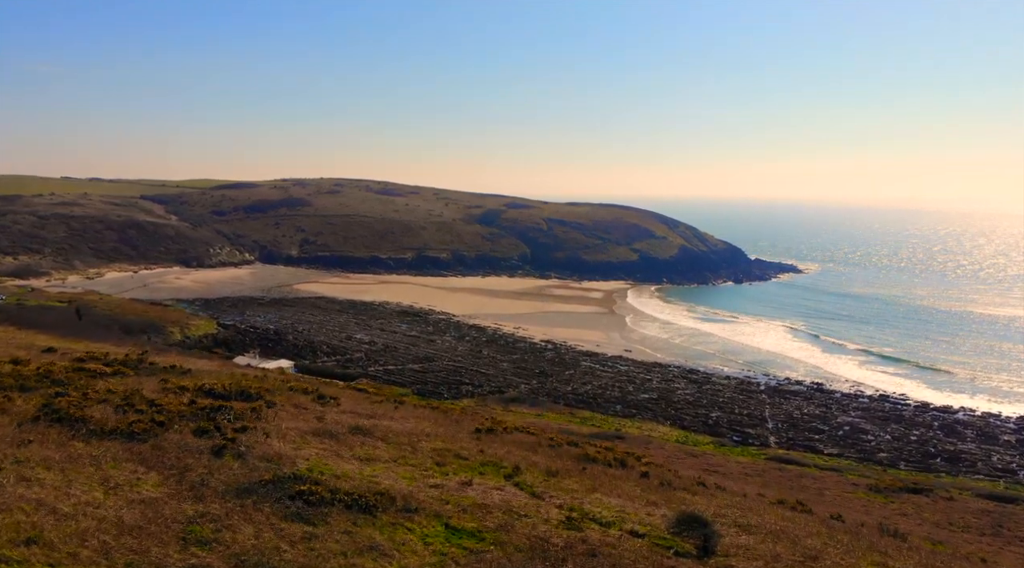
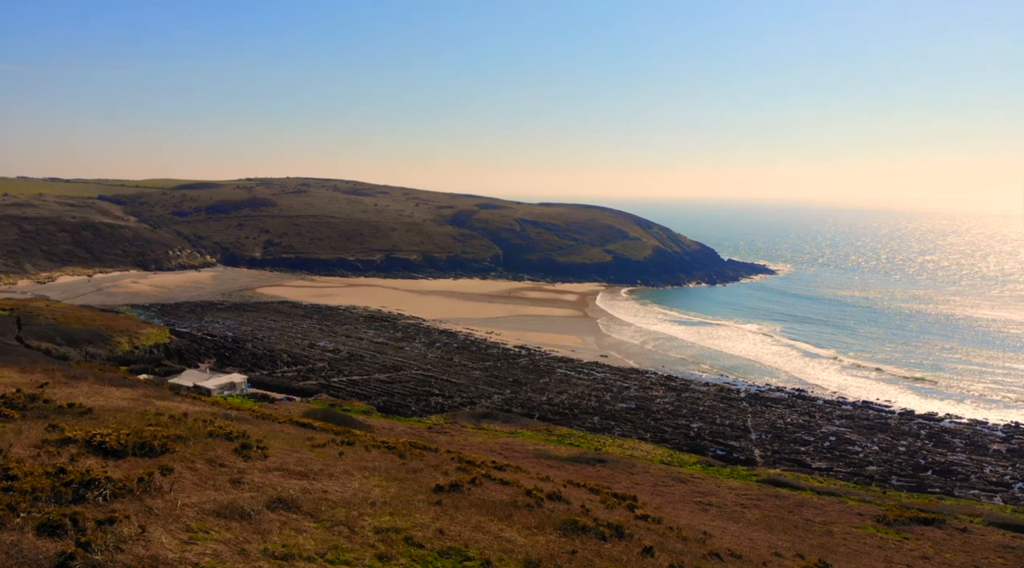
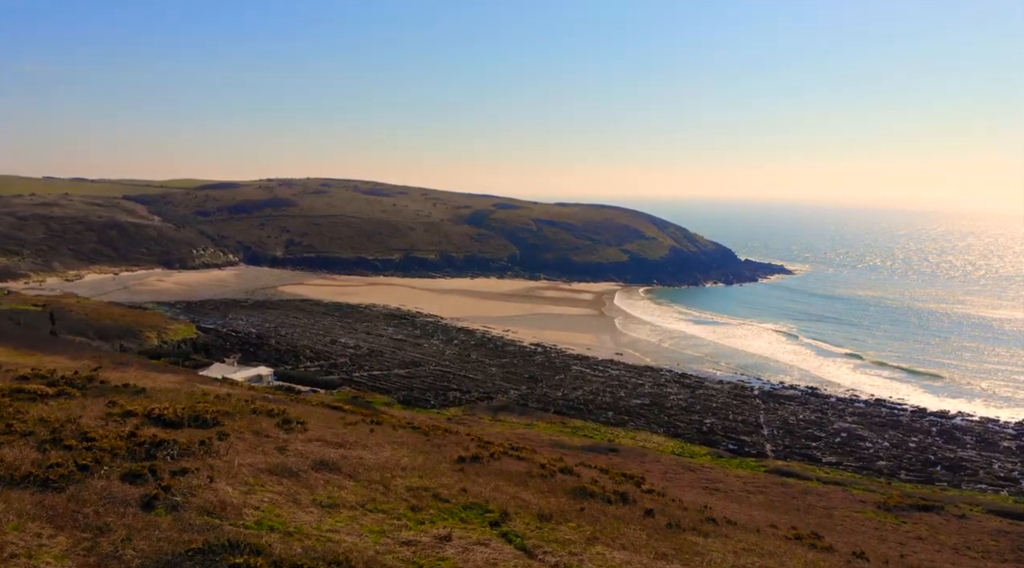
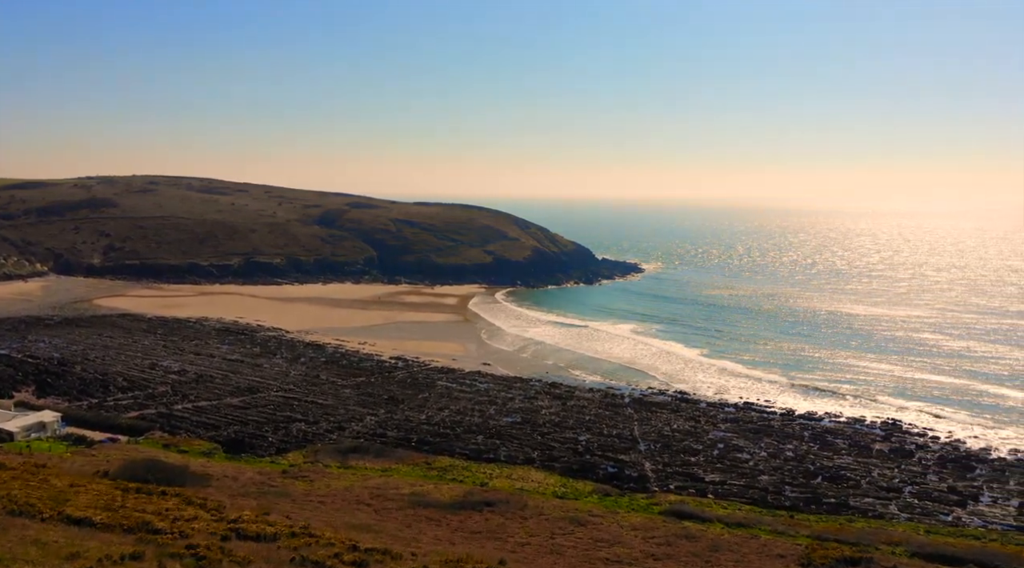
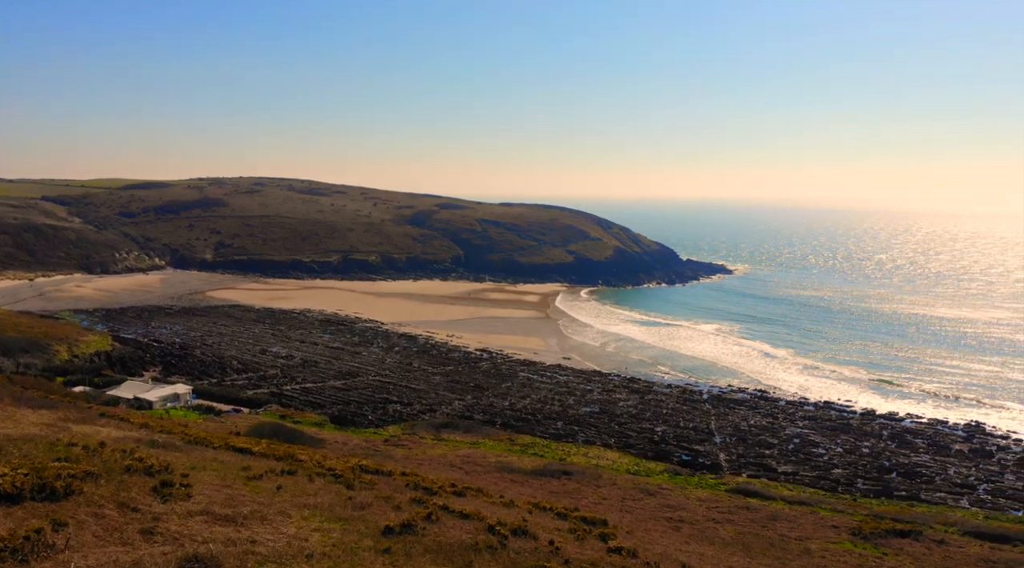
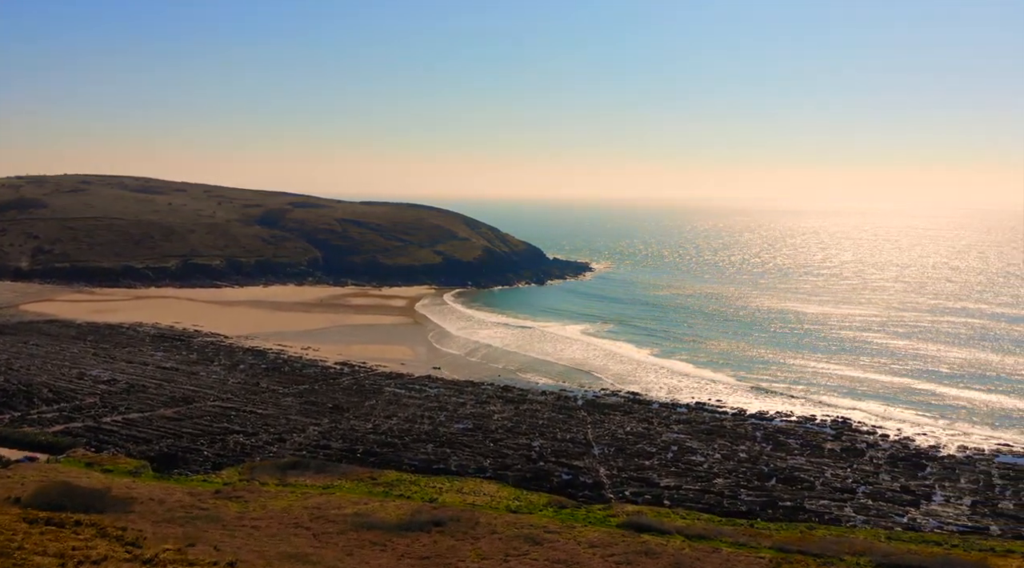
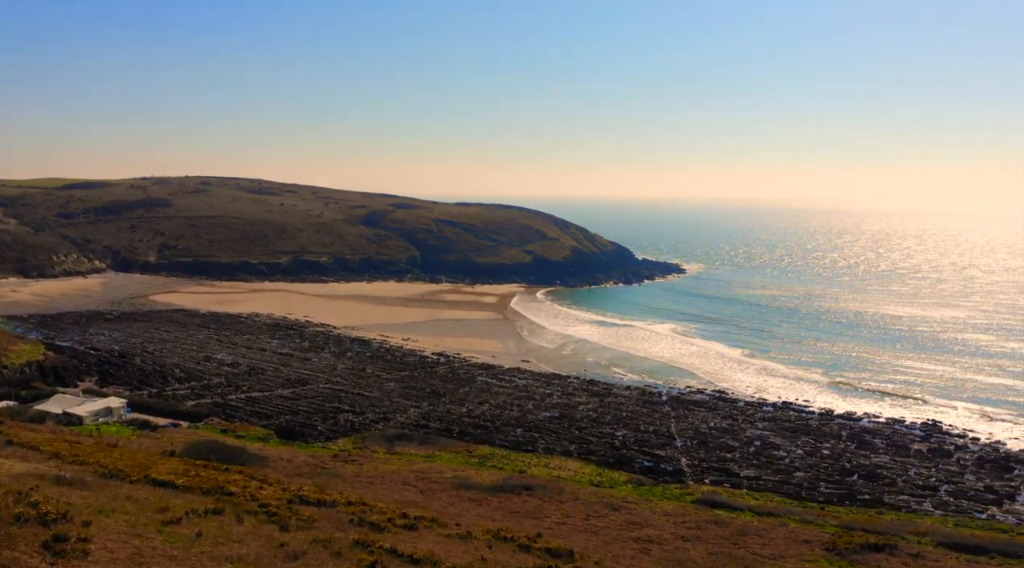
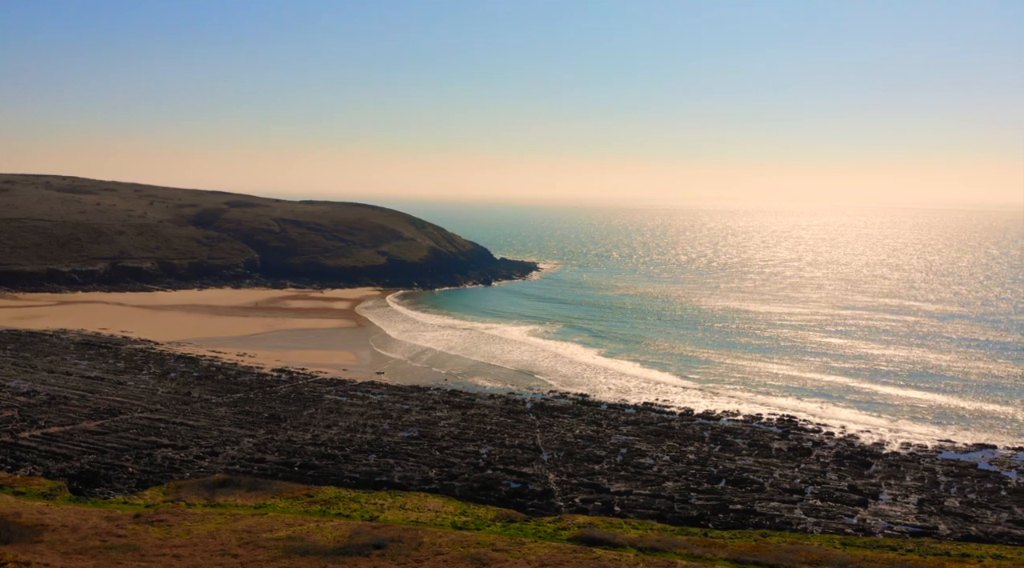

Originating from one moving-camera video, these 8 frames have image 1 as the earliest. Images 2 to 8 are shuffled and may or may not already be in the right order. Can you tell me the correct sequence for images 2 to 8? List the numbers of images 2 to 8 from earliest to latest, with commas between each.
3, 2, 5, 7, 4, 6, 8
